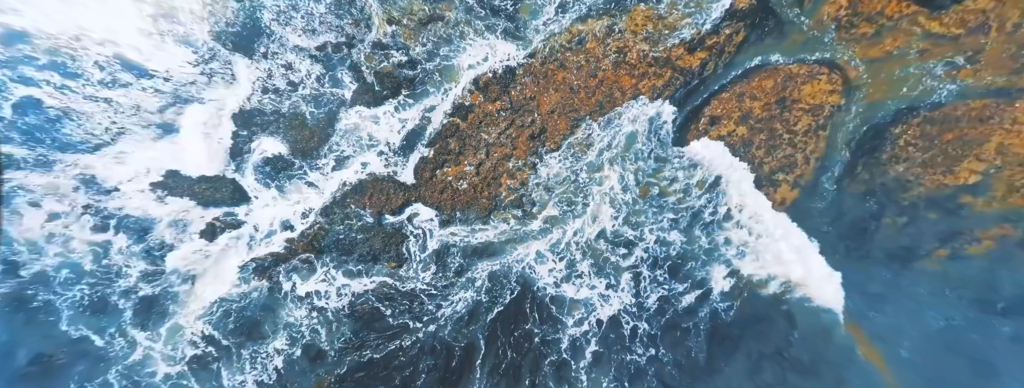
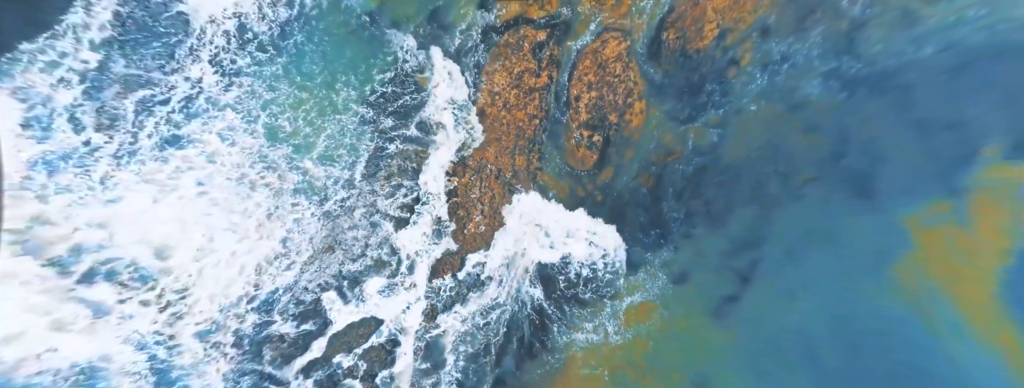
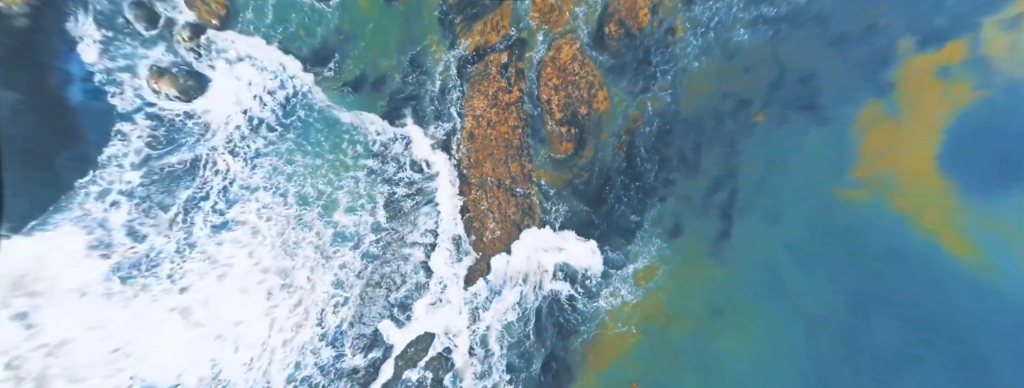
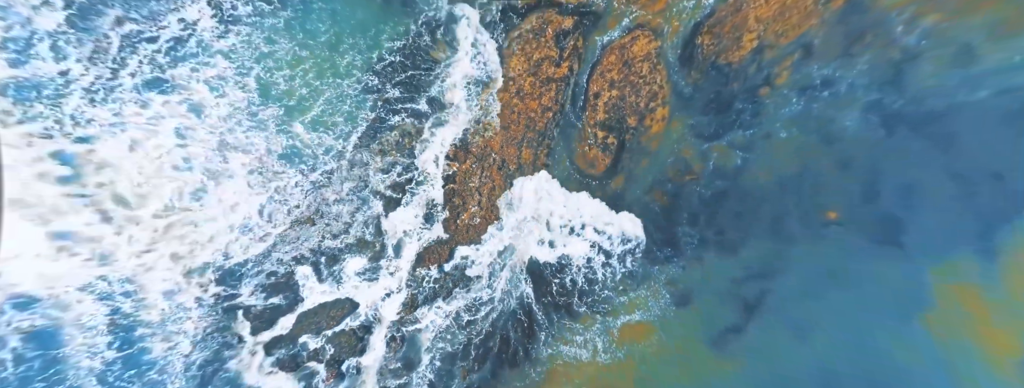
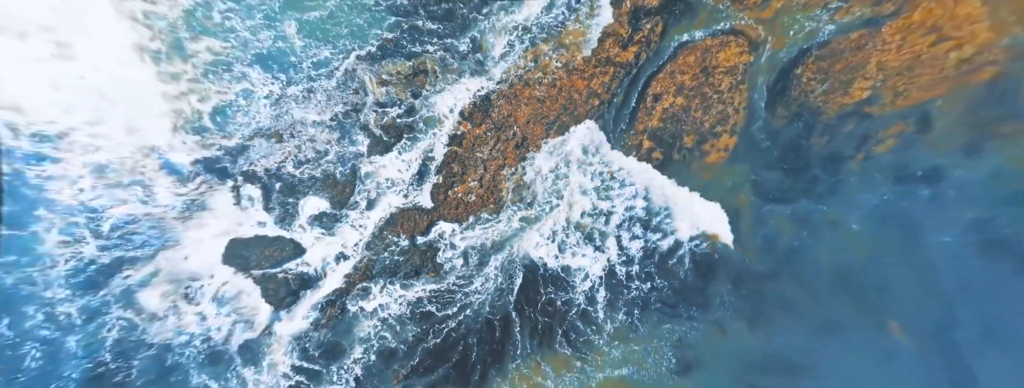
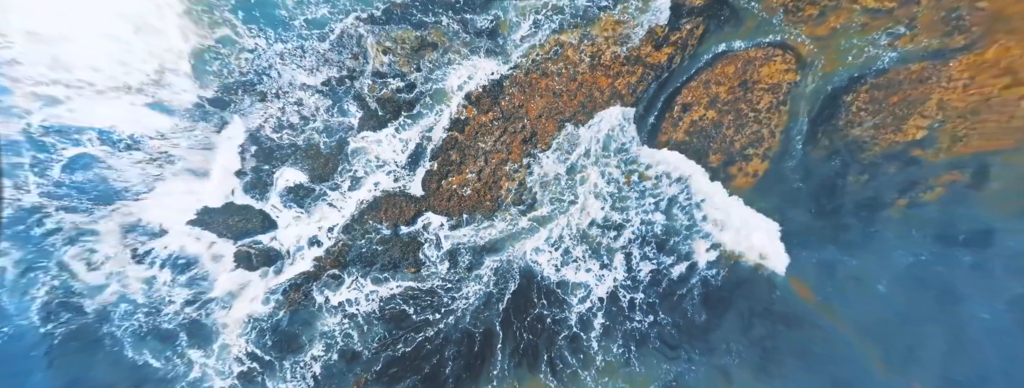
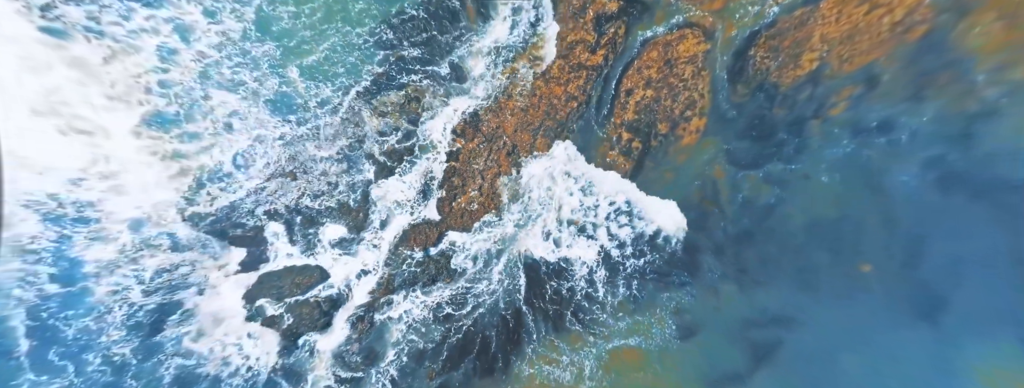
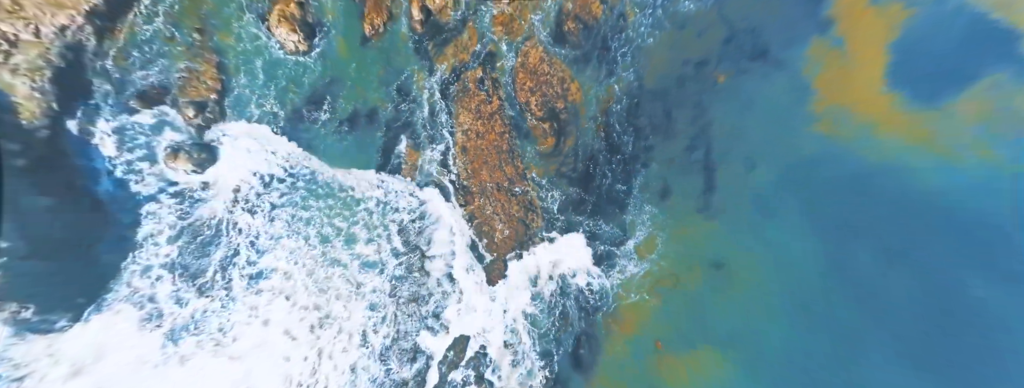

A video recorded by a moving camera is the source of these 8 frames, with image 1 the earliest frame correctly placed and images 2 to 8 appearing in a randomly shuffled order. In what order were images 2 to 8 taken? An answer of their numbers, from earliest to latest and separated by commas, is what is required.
6, 5, 7, 4, 2, 3, 8
